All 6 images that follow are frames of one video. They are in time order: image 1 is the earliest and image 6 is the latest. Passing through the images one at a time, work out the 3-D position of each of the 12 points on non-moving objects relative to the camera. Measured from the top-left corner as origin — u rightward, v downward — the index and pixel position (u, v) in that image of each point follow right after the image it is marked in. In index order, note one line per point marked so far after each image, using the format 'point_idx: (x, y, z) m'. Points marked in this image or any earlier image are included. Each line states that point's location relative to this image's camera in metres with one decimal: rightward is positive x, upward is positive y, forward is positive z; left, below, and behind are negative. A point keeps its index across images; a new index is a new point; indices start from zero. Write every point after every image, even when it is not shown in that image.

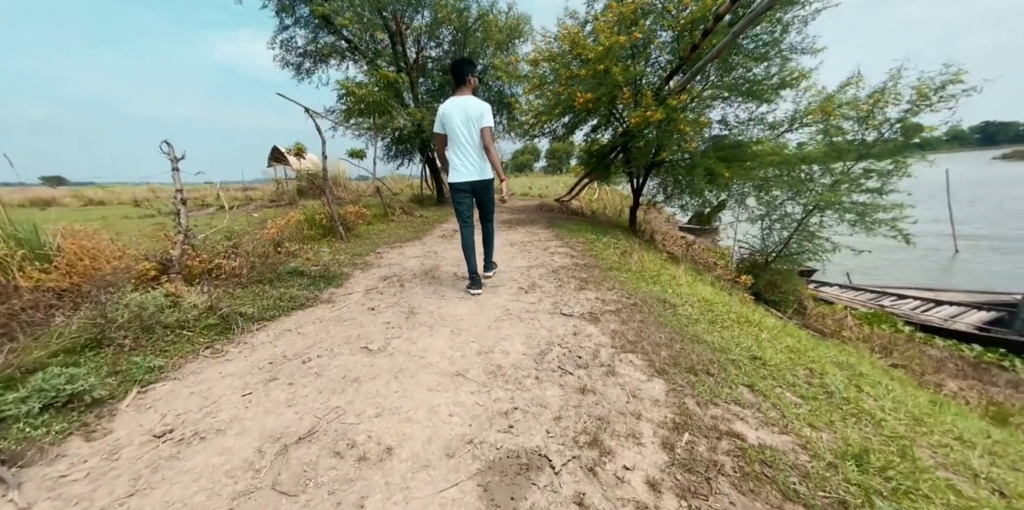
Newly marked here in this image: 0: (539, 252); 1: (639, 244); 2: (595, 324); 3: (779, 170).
0: (+0.4, 0.0, +5.5) m
1: (+2.3, +0.2, +6.9) m
2: (+0.6, -0.5, +2.8) m
3: (+5.4, +1.7, +7.5) m
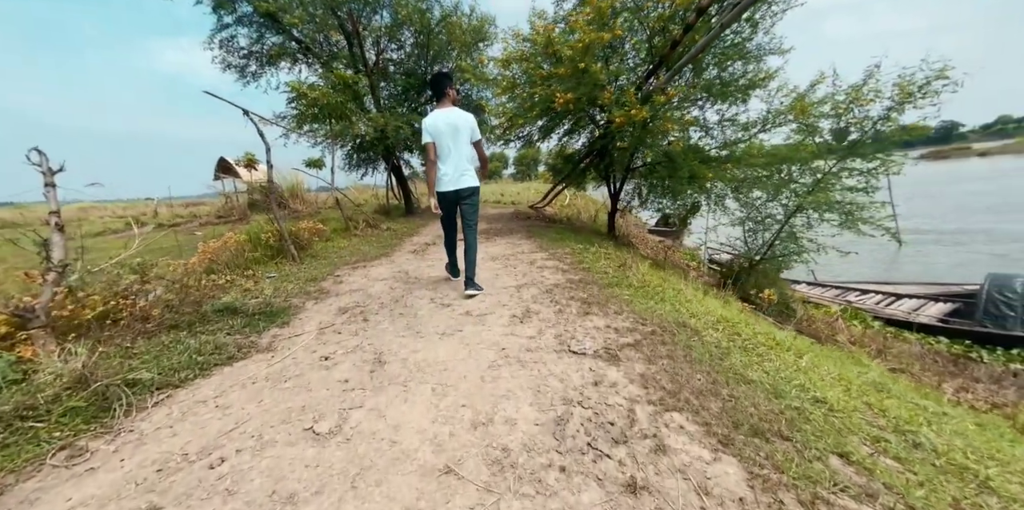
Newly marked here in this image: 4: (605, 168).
0: (+0.2, -0.2, +4.9) m
1: (+2.0, 0.0, +6.5) m
2: (+0.6, -0.7, +2.2) m
3: (+4.9, +1.7, +7.4) m
4: (+2.8, +2.2, +9.6) m
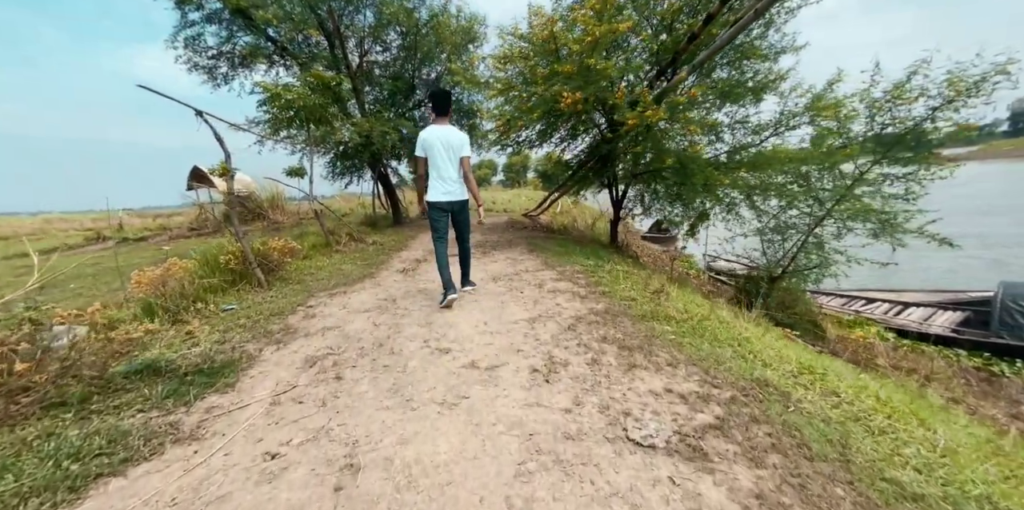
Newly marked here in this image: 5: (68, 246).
0: (+0.3, -0.5, +4.2) m
1: (+2.0, -0.2, +5.8) m
2: (+0.8, -0.9, +1.4) m
3: (+4.9, +1.4, +6.8) m
4: (+2.7, +1.9, +8.9) m
5: (-15.6, +0.3, +13.0) m
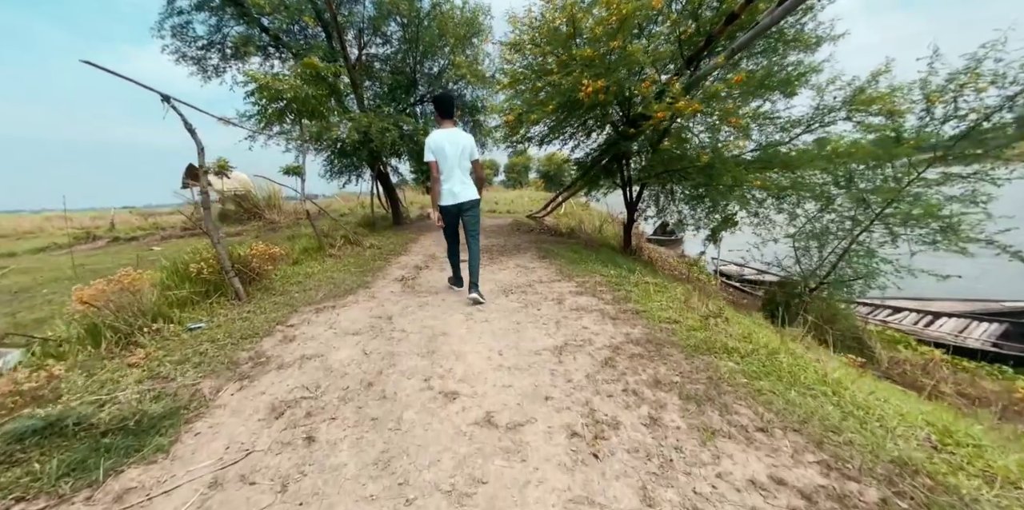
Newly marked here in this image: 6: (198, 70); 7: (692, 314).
0: (+0.4, -0.6, +3.5) m
1: (+2.1, -0.3, +5.2) m
2: (+0.9, -1.0, +0.8) m
3: (+5.1, +1.3, +6.1) m
4: (+2.9, +1.8, +8.3) m
5: (-15.4, +0.3, +12.4) m
6: (-8.0, +4.7, +9.4) m
7: (+1.6, -0.5, +3.4) m
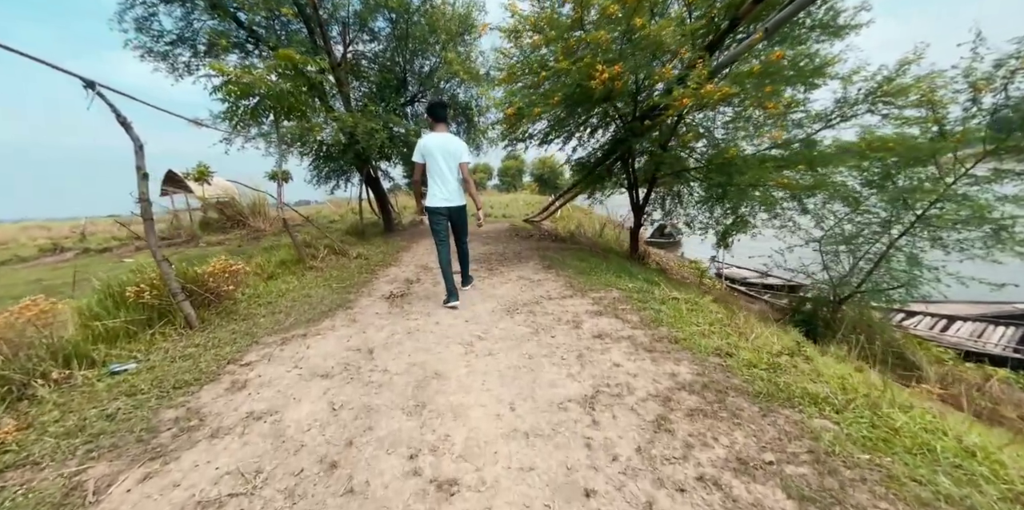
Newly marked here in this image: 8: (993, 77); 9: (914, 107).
0: (+0.5, -0.7, +2.9) m
1: (+2.2, -0.5, +4.5) m
2: (+1.1, -1.1, +0.1) m
3: (+5.1, +1.2, +5.6) m
4: (+2.9, +1.7, +7.7) m
5: (-15.5, -0.1, +11.5) m
6: (-8.1, +4.4, +8.7) m
7: (+1.7, -0.6, +2.7) m
8: (+6.3, +2.3, +4.8) m
9: (+6.1, +2.3, +5.6) m
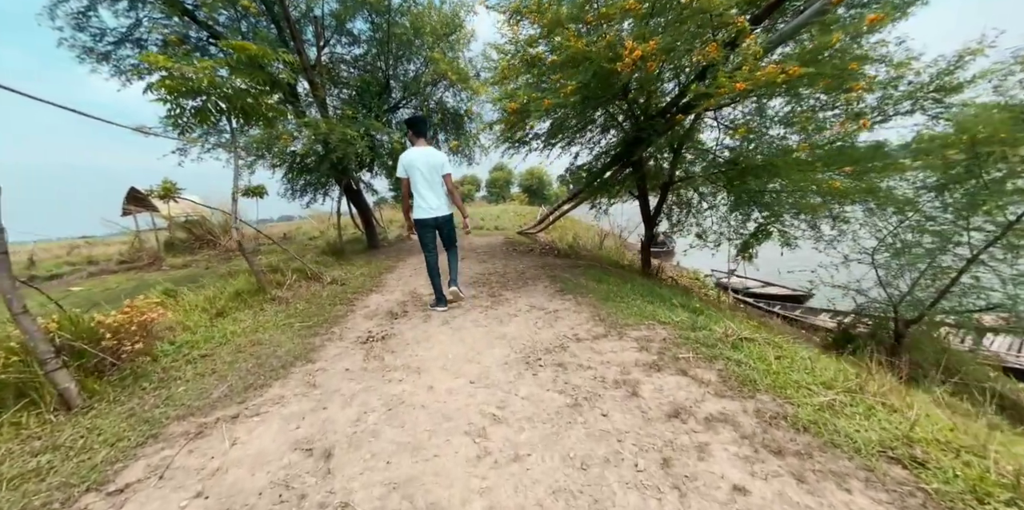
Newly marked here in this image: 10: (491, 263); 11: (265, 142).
0: (+0.7, -0.9, +1.8) m
1: (+2.3, -0.7, +3.5) m
2: (+1.3, -1.2, -0.9) m
3: (+5.1, +1.0, +4.7) m
4: (+2.9, +1.4, +6.8) m
5: (-15.5, -1.0, +10.0) m
6: (-8.2, +3.8, +7.5) m
7: (+1.9, -0.8, +1.7) m
8: (+6.3, +2.2, +4.1) m
9: (+6.2, +2.1, +4.8) m
10: (-0.4, -0.2, +7.7) m
11: (-4.8, +2.2, +7.1) m
